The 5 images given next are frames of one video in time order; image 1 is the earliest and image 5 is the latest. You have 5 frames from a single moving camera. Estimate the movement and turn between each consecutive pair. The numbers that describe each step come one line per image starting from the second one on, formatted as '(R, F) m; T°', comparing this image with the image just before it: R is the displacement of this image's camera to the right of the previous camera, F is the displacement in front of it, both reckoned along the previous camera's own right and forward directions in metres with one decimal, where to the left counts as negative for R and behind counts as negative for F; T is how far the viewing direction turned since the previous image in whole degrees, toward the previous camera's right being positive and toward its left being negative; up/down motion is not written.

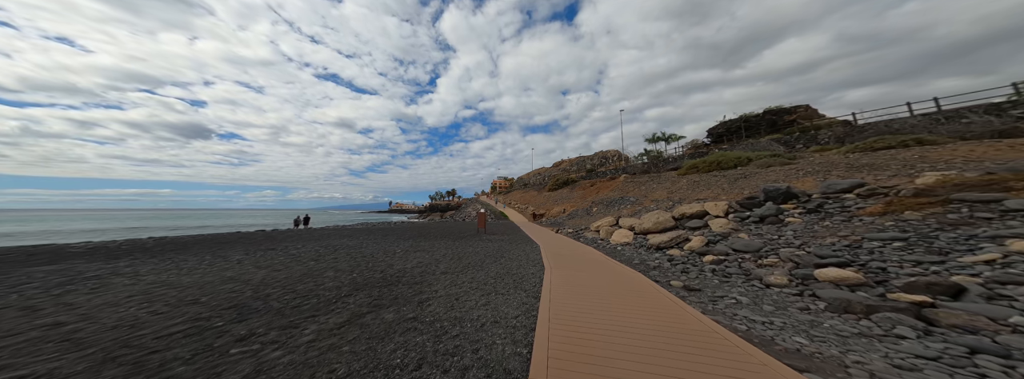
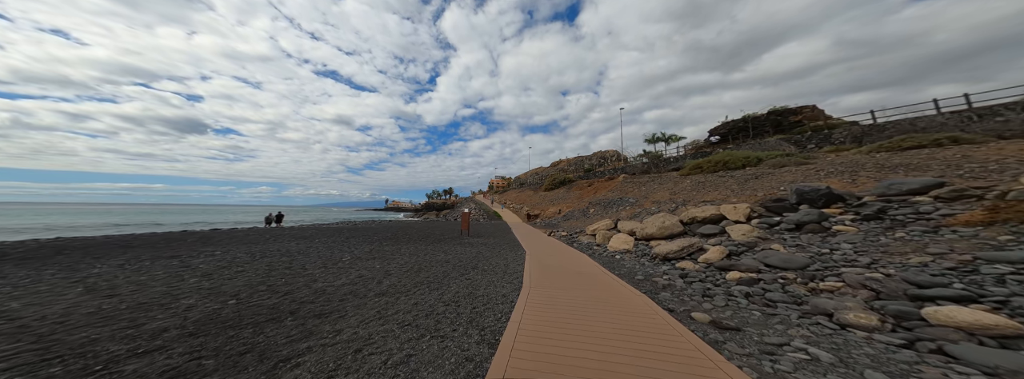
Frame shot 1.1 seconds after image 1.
(+0.7, +1.6) m; 0°
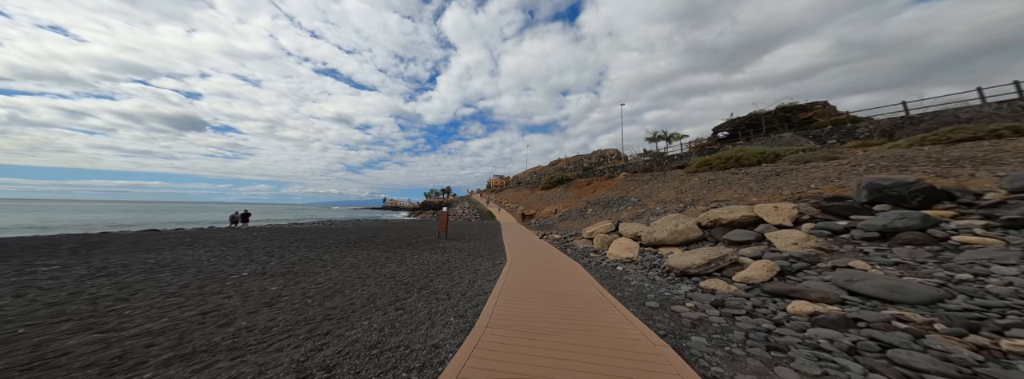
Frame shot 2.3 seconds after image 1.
(+0.8, +1.9) m; 0°
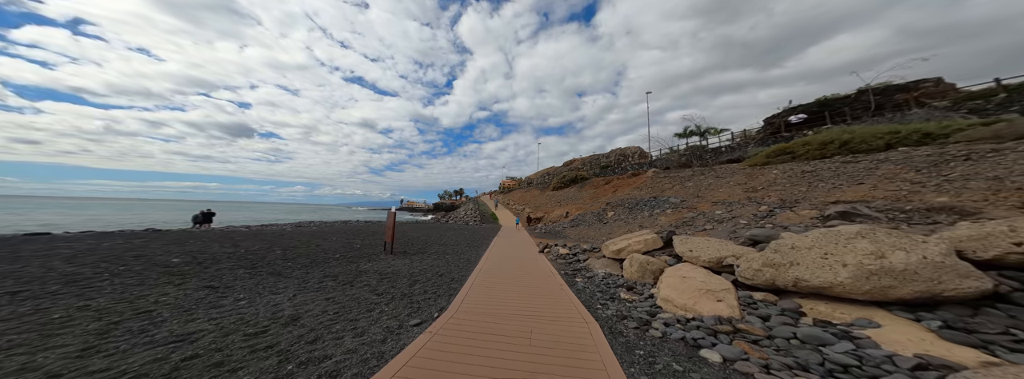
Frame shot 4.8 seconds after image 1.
(+1.2, +4.7) m; -4°
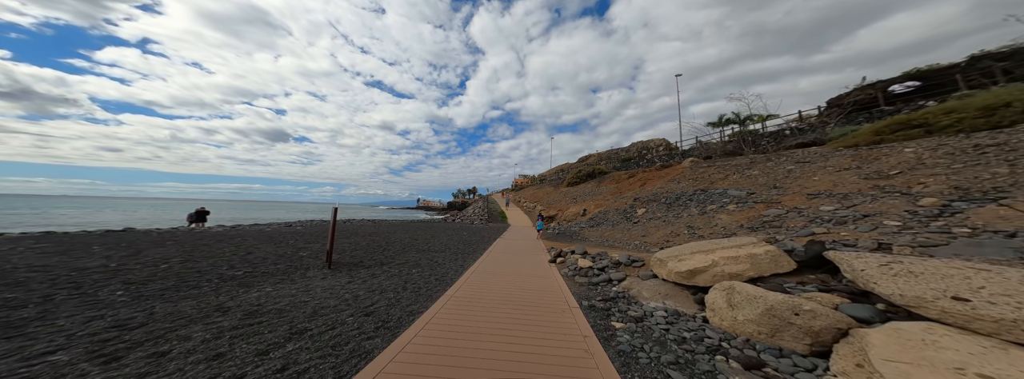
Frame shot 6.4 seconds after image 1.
(+0.4, +3.1) m; -3°
